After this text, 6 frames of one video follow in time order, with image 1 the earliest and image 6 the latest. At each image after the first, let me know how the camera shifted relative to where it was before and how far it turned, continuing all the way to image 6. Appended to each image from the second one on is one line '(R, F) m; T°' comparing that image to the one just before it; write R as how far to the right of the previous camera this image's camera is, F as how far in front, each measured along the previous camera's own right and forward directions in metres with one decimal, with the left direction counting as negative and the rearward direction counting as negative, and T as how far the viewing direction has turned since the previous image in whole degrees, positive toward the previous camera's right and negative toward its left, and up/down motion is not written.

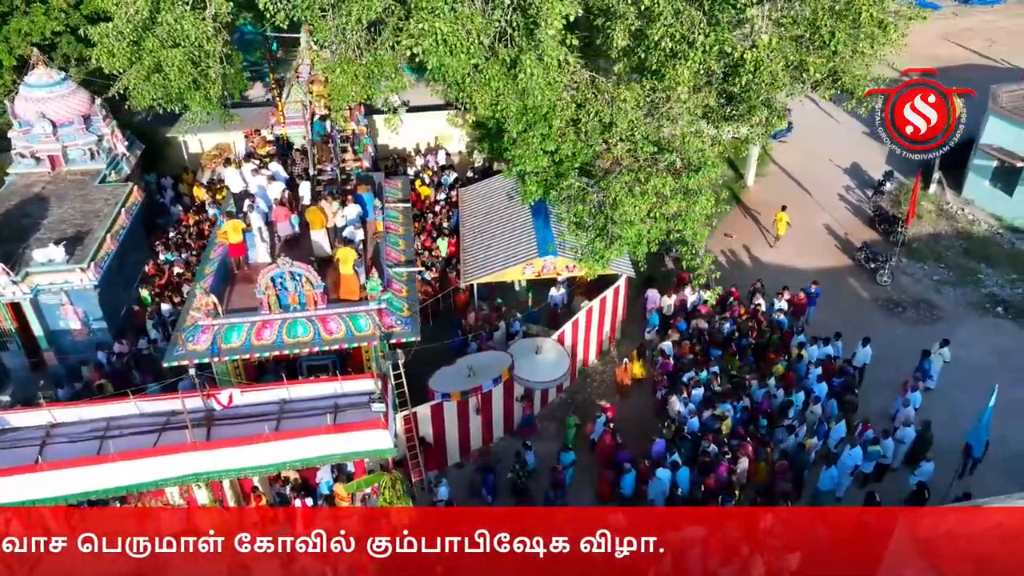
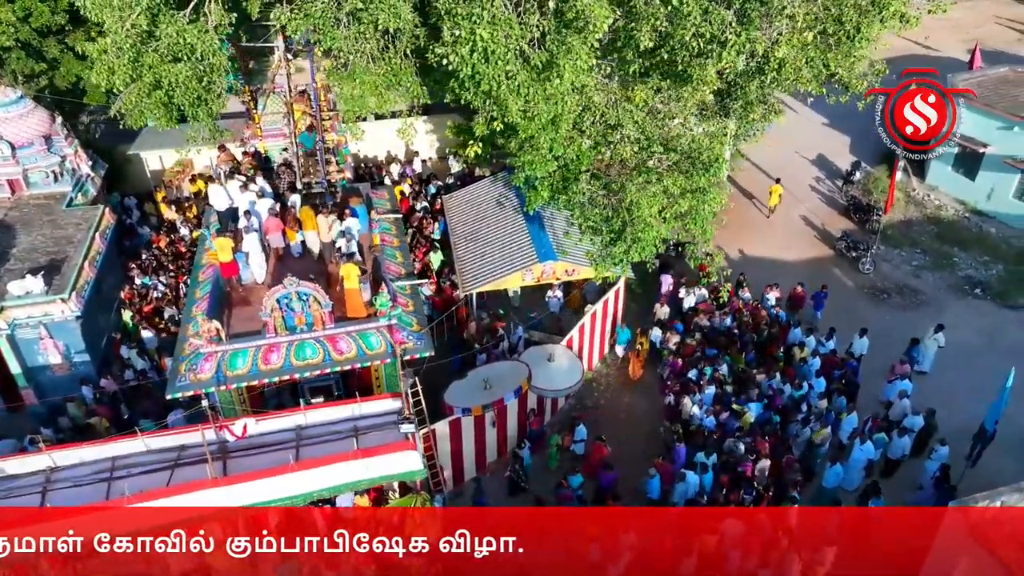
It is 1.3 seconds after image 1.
(-1.3, +0.3) m; +5°
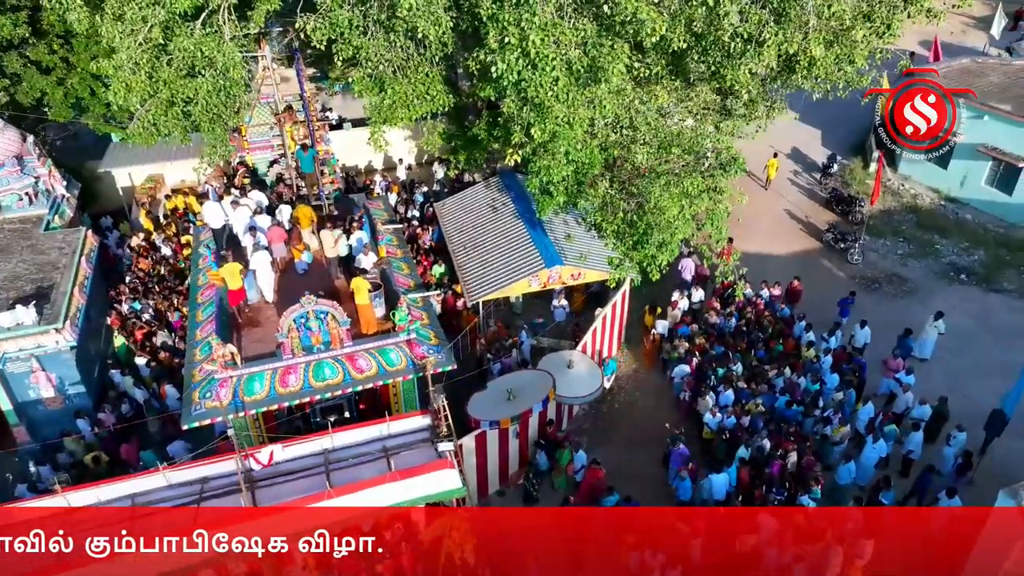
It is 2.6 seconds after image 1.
(-1.3, +0.3) m; +4°
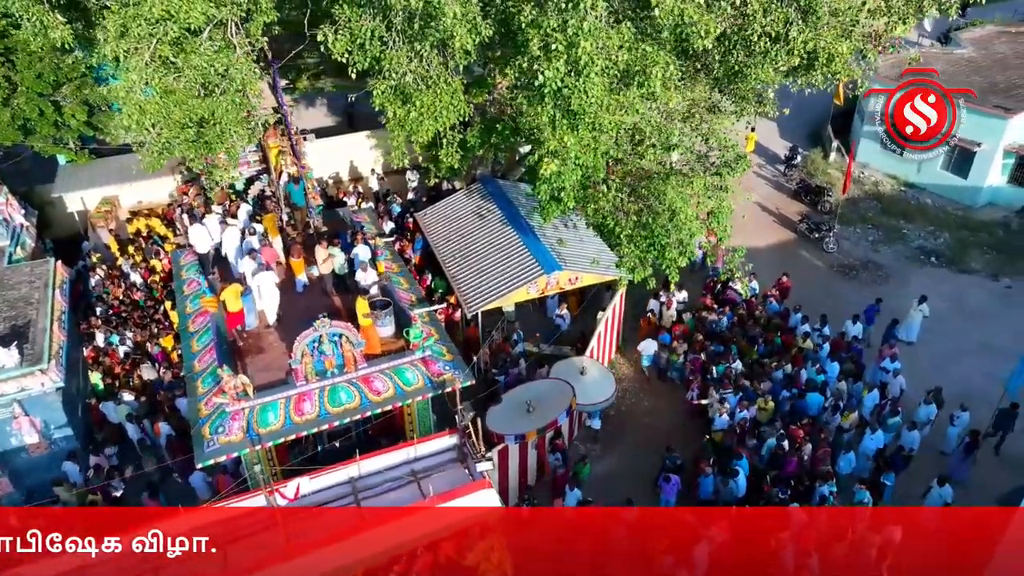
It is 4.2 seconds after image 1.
(-1.4, +0.3) m; +5°
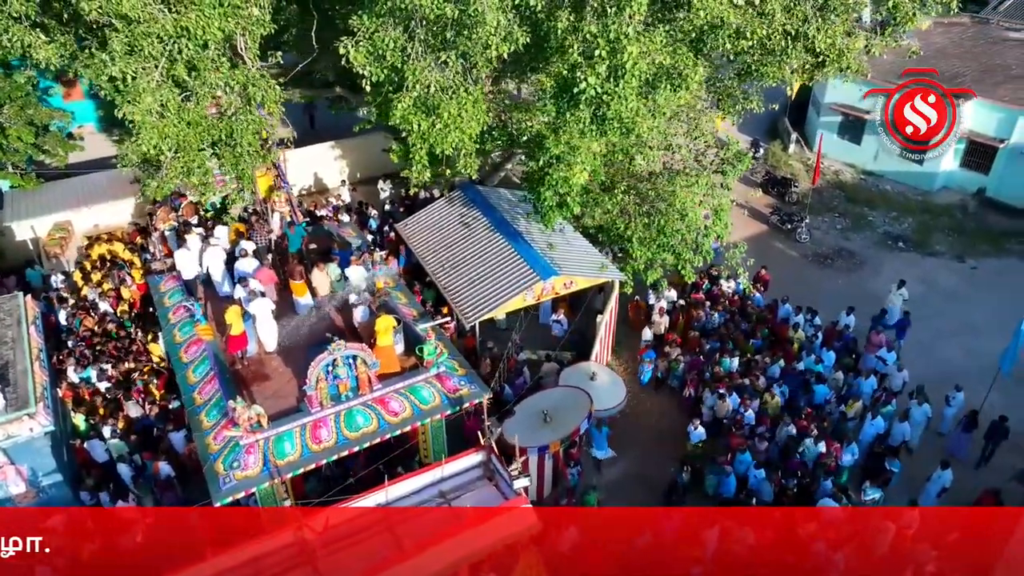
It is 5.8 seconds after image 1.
(-1.3, +0.3) m; +5°
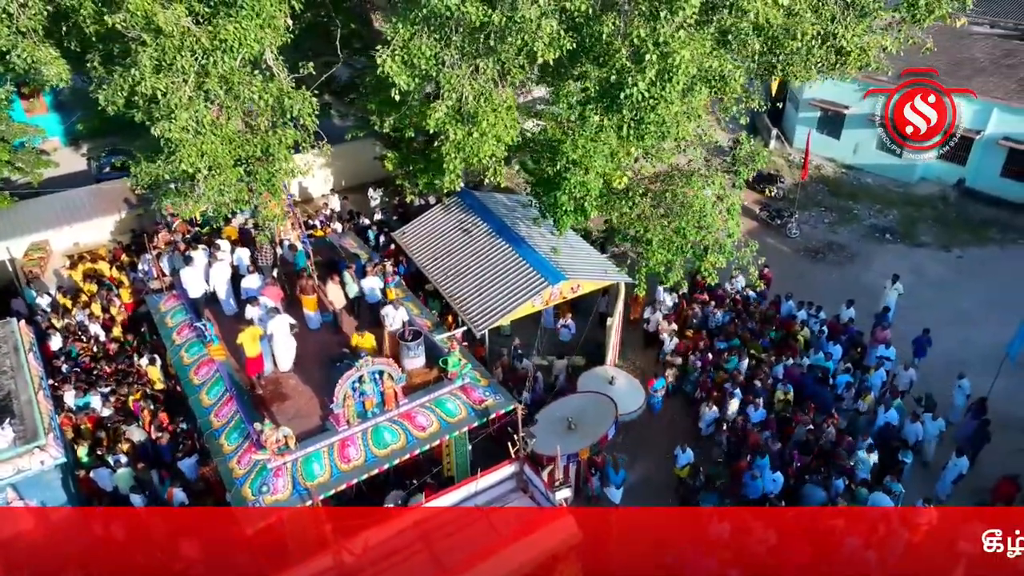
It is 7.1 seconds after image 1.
(-1.0, +0.2) m; +3°
